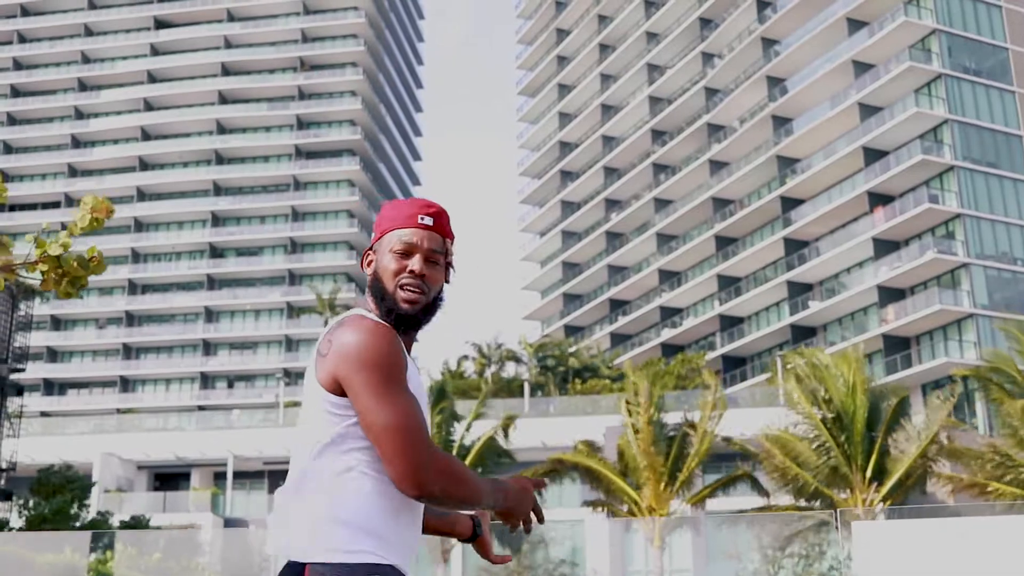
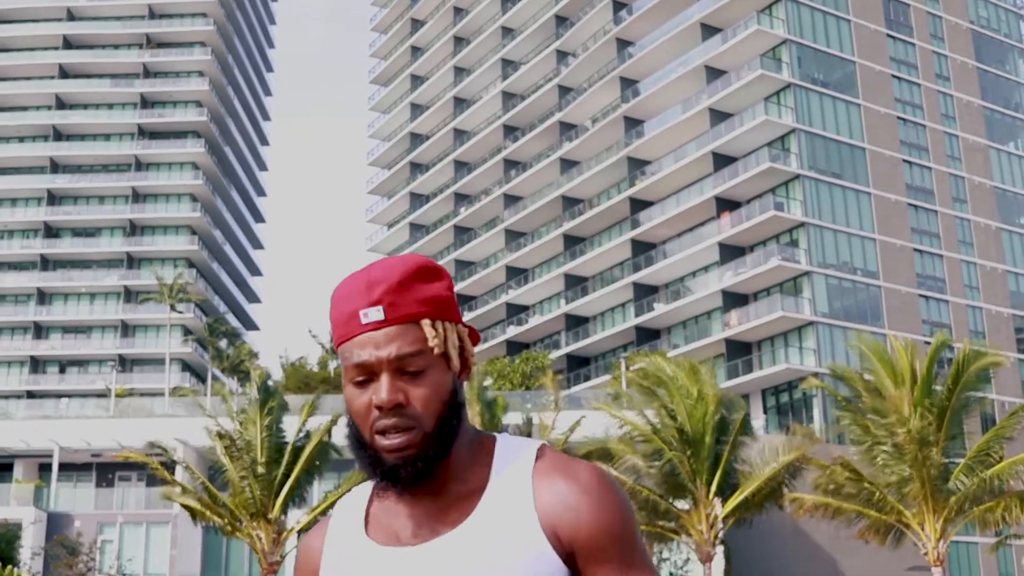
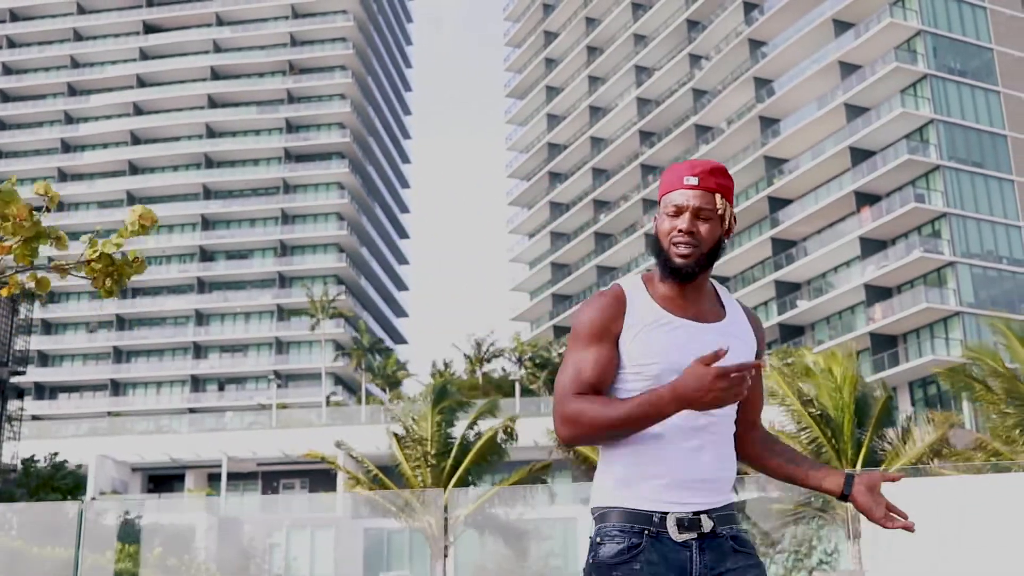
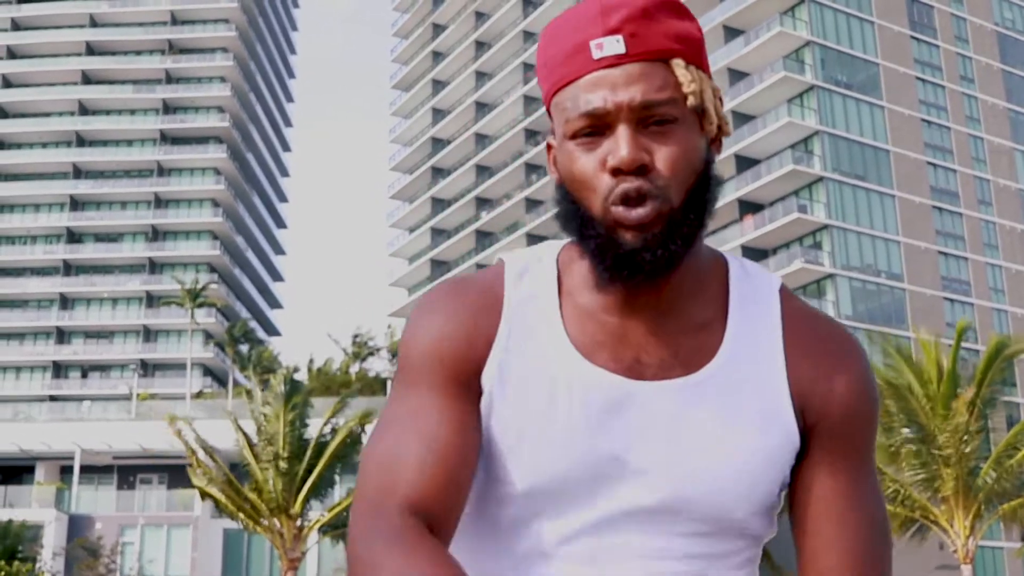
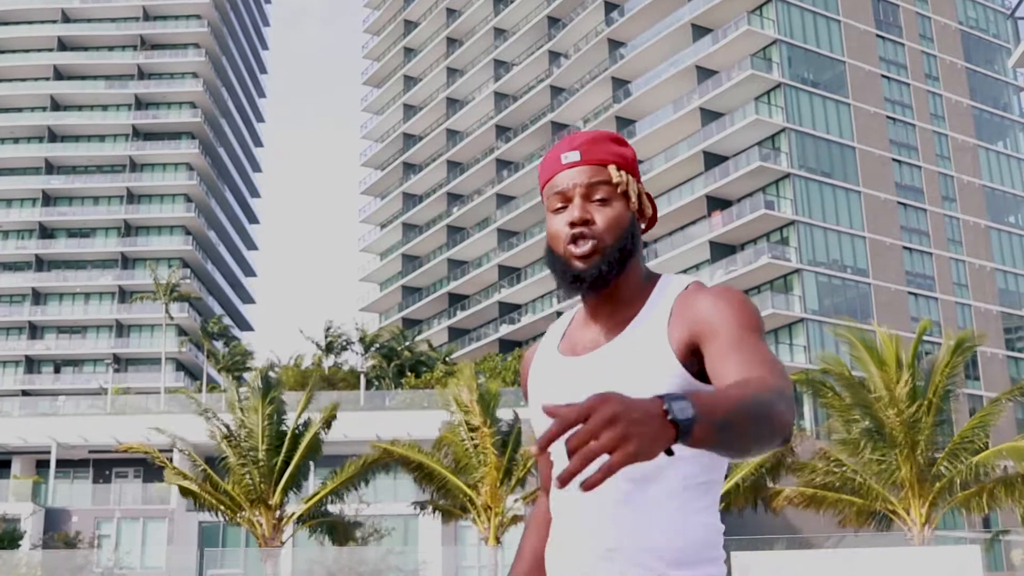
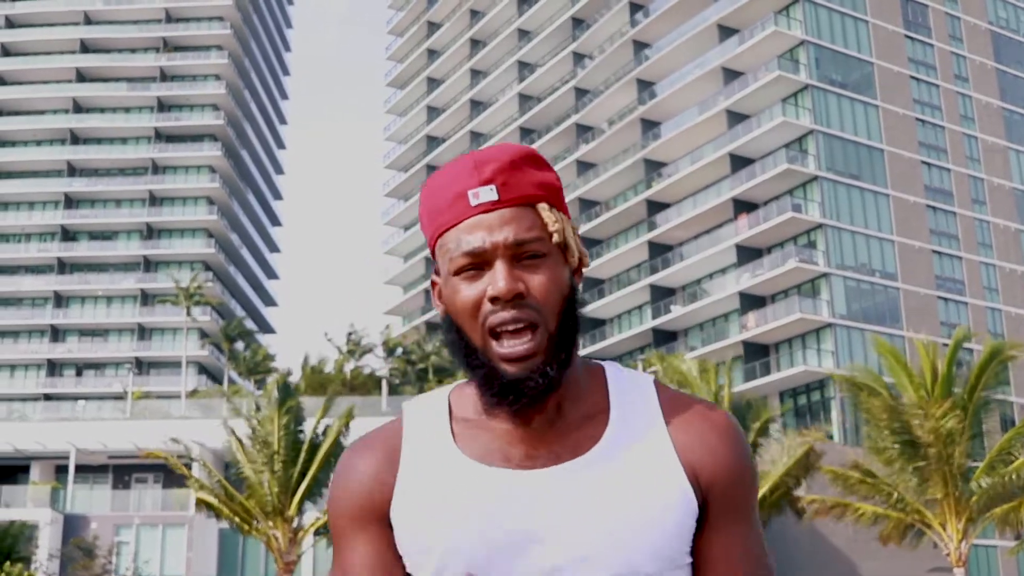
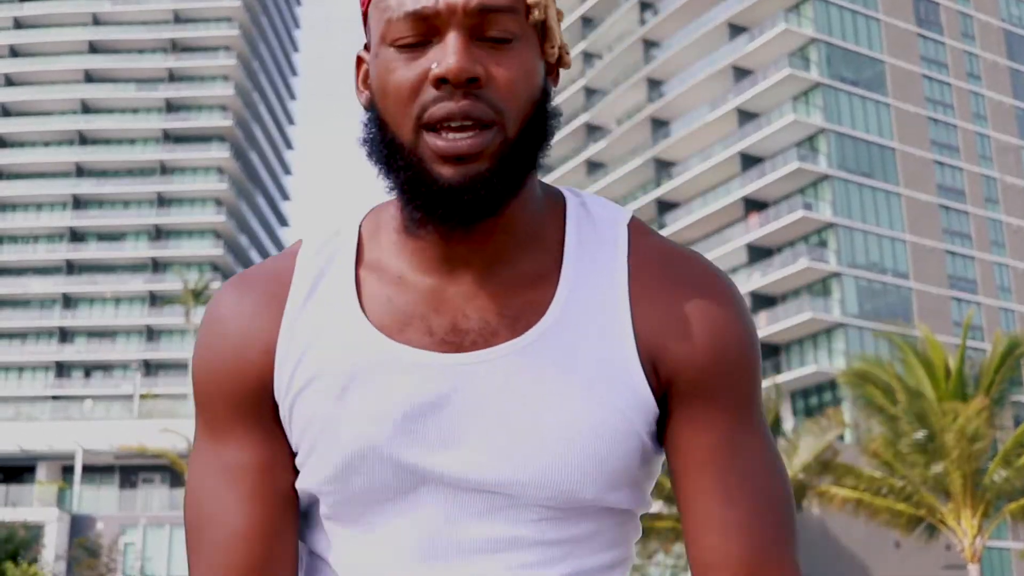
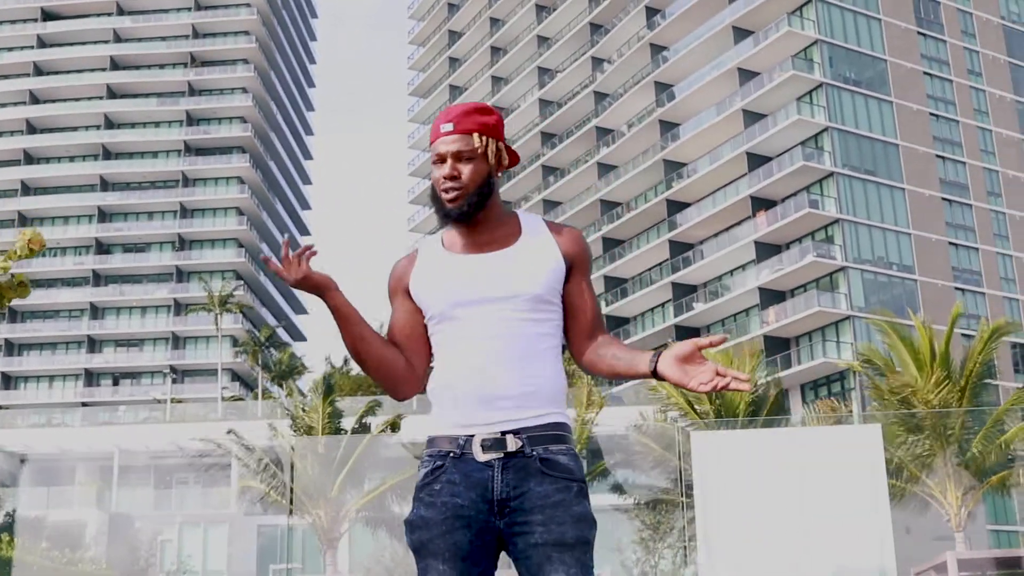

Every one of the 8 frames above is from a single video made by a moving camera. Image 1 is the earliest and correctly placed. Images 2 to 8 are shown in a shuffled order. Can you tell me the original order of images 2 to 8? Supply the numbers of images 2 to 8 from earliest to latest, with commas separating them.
3, 8, 5, 2, 6, 4, 7
